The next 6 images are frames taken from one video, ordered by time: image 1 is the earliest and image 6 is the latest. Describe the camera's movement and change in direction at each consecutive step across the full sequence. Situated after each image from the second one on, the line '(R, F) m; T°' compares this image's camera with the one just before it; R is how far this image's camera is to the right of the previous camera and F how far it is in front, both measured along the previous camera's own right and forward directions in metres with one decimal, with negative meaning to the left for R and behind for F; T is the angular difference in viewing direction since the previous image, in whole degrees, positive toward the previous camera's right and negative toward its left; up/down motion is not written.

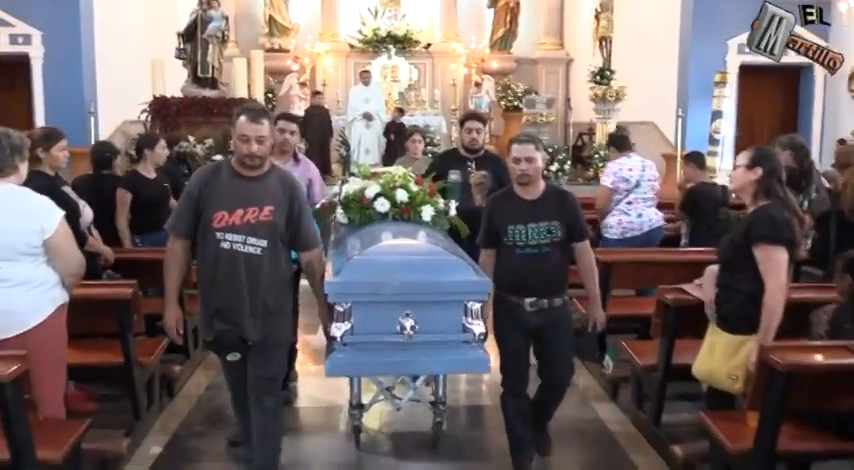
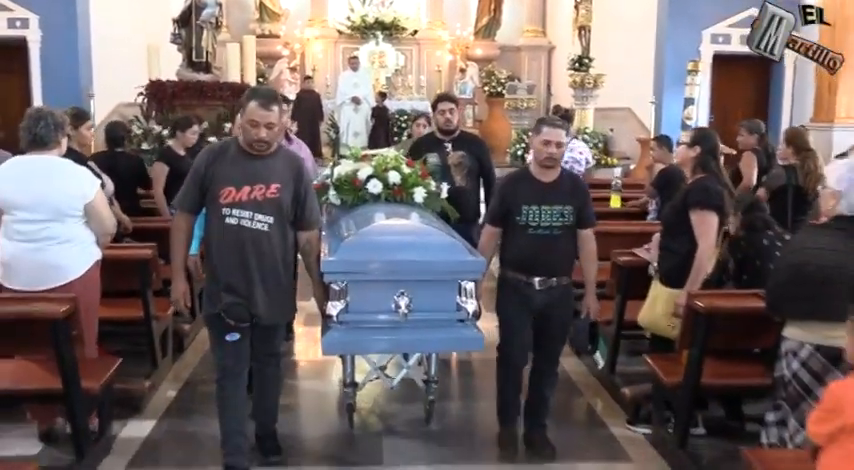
(0.0, -0.5) m; +1°
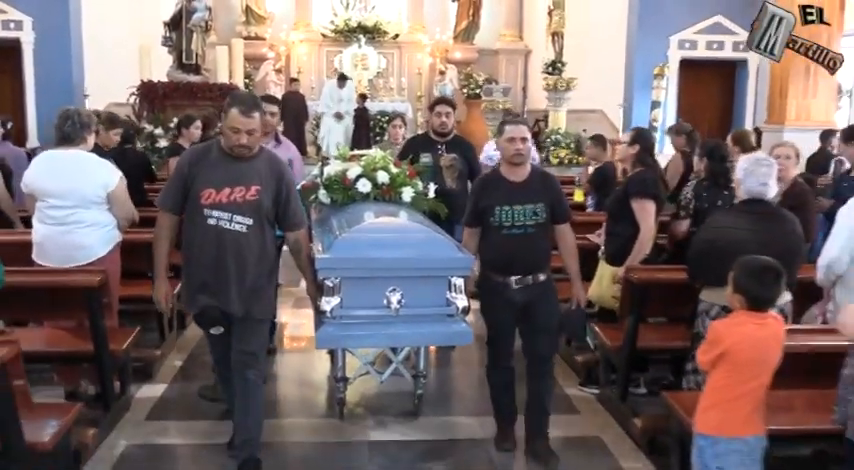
(0.0, -0.6) m; +1°
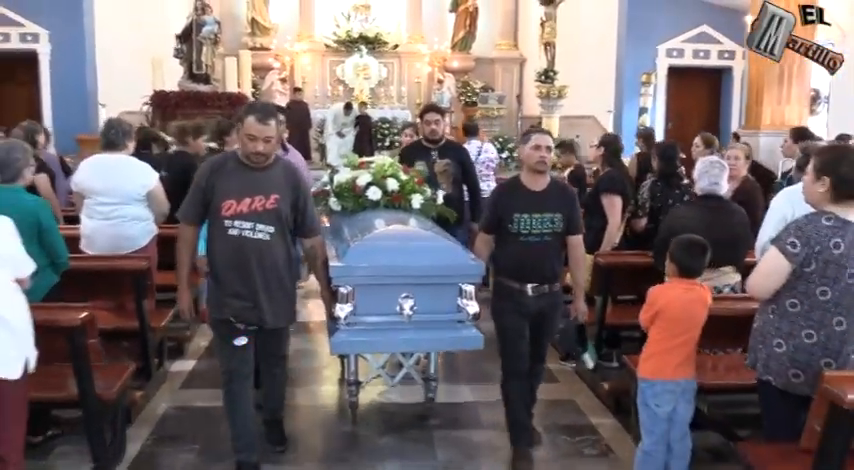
(0.0, -0.6) m; 0°
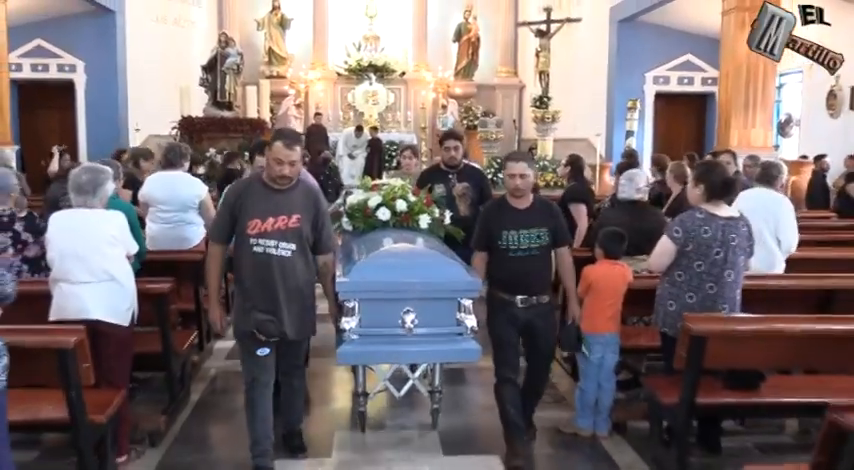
(+0.1, -1.1) m; -1°
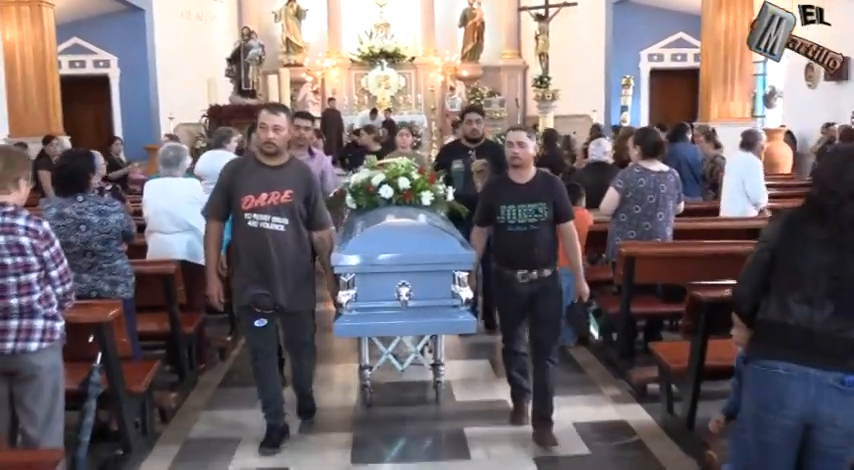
(+0.1, -1.2) m; -1°
